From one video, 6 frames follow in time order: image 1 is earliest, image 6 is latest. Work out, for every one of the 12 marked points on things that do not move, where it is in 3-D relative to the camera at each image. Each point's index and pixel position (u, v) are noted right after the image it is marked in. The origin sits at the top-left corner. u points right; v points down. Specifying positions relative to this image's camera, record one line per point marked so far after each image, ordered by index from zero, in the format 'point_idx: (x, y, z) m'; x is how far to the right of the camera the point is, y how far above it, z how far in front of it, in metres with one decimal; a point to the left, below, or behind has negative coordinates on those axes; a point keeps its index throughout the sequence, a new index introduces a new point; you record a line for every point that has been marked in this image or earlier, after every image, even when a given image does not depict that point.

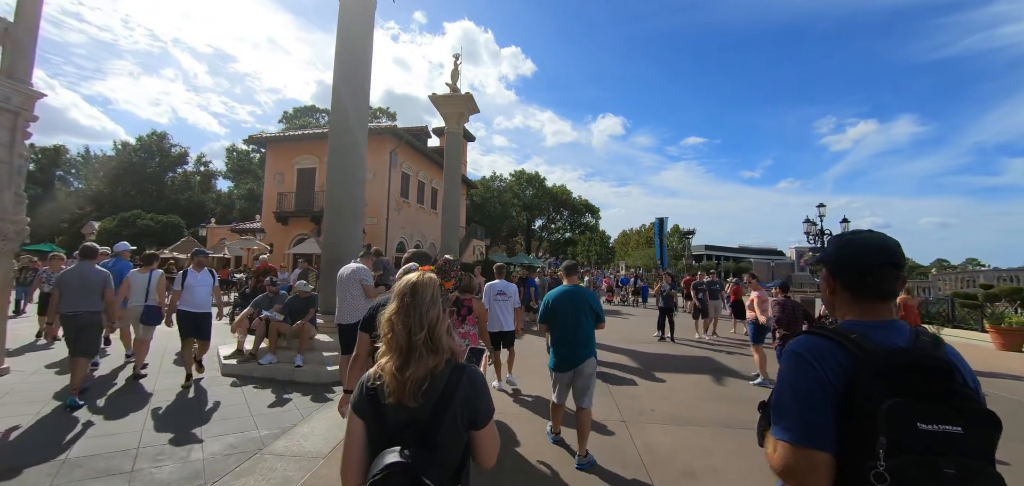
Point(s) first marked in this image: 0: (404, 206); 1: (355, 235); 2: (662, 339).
0: (-5.2, +1.8, +20.1) m
1: (-2.6, +0.1, +7.1) m
2: (+4.0, -2.6, +10.7) m
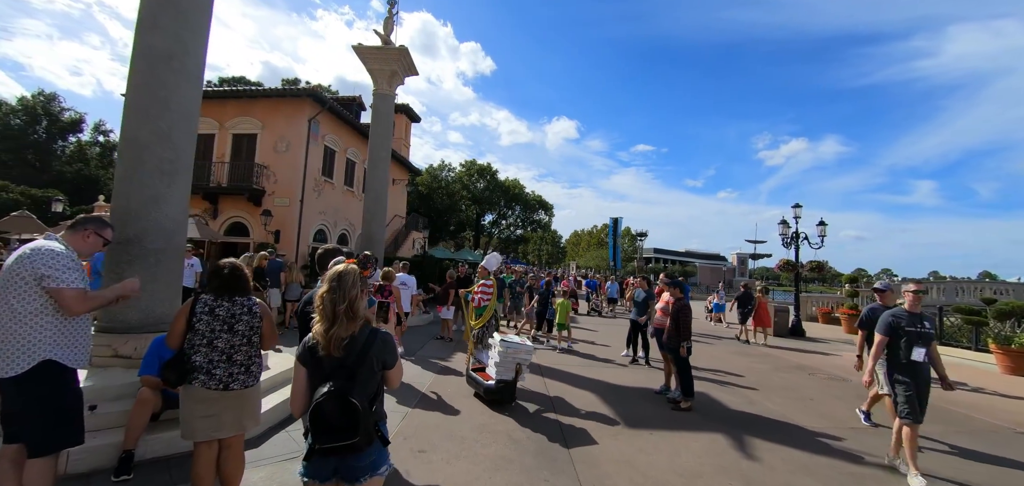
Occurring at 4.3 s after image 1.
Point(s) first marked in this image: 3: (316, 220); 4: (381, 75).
0: (-7.5, +2.3, +16.8) m
1: (-3.5, +0.4, +4.3) m
2: (+2.5, -2.5, +8.6) m
3: (-7.6, +0.9, +16.1) m
4: (-3.8, +5.0, +12.1) m
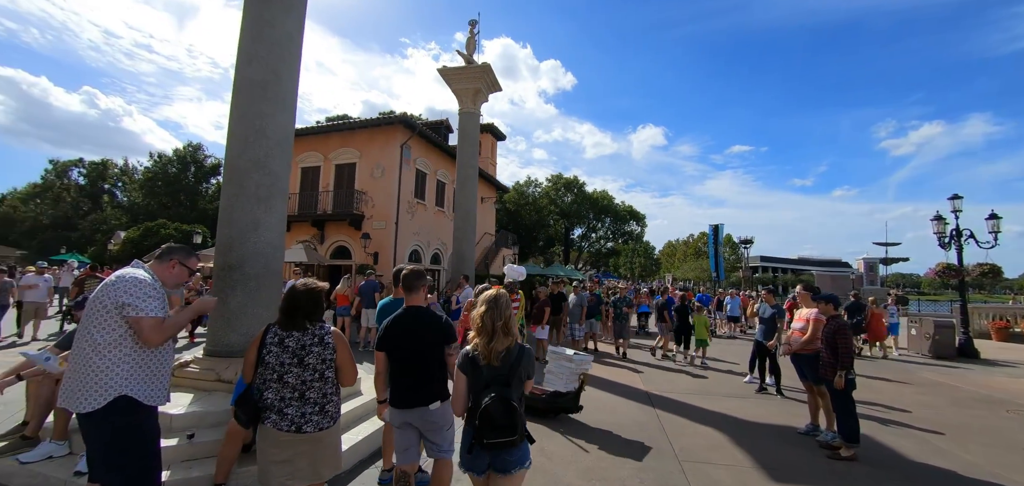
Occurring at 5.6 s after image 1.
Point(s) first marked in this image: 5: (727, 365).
0: (-3.9, +1.5, +17.5) m
1: (-2.5, +0.1, +4.3) m
2: (+4.4, -2.6, +7.2) m
3: (-4.1, +0.1, +16.7) m
4: (-1.3, +4.5, +12.2) m
5: (+5.0, -2.9, +9.5) m
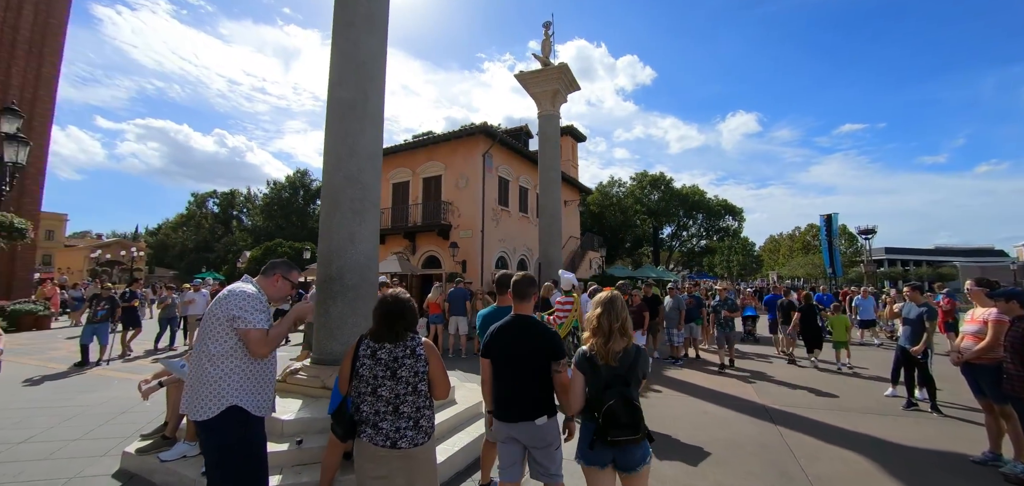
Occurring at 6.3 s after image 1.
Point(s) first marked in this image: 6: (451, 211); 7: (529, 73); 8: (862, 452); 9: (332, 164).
0: (-0.4, +1.2, +17.7) m
1: (-1.6, 0.0, +4.5) m
2: (+5.9, -2.4, +5.9) m
3: (-0.7, -0.2, +17.0) m
4: (+0.9, +4.3, +12.1) m
5: (+6.9, -2.7, +8.0) m
6: (-2.5, +1.3, +16.6) m
7: (+0.4, +5.0, +12.1) m
8: (+3.8, -2.3, +4.4) m
9: (-2.0, +0.9, +4.6) m
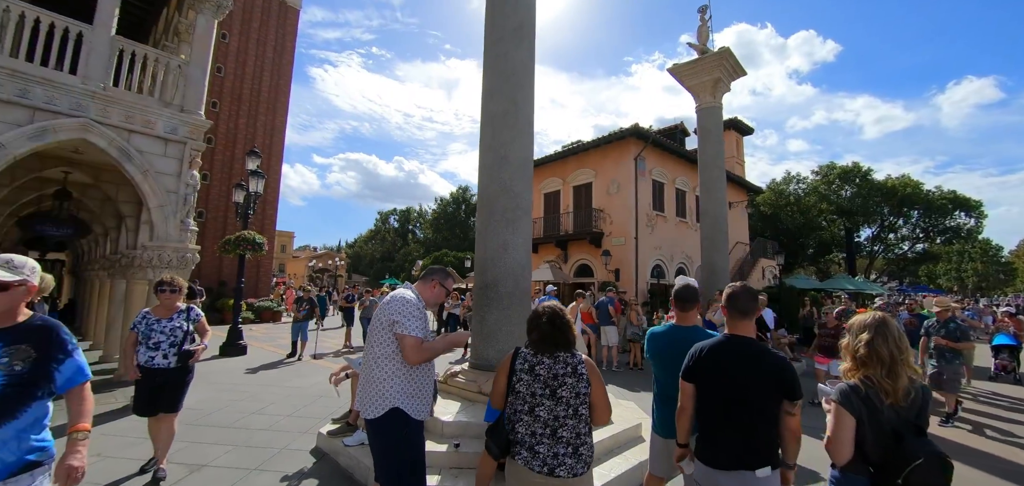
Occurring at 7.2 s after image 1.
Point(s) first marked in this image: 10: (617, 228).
0: (+5.8, +0.9, +16.4) m
1: (0.0, -0.1, +4.5) m
2: (+7.5, -2.3, +3.1) m
3: (+5.3, -0.5, +15.8) m
4: (+5.0, +4.2, +10.8) m
5: (+9.3, -2.6, +4.7) m
6: (+3.5, +1.0, +16.2) m
7: (+4.6, +4.9, +11.0) m
8: (+5.1, -2.2, +2.4) m
9: (-0.4, +0.8, +4.8) m
10: (+3.9, +0.6, +15.7) m
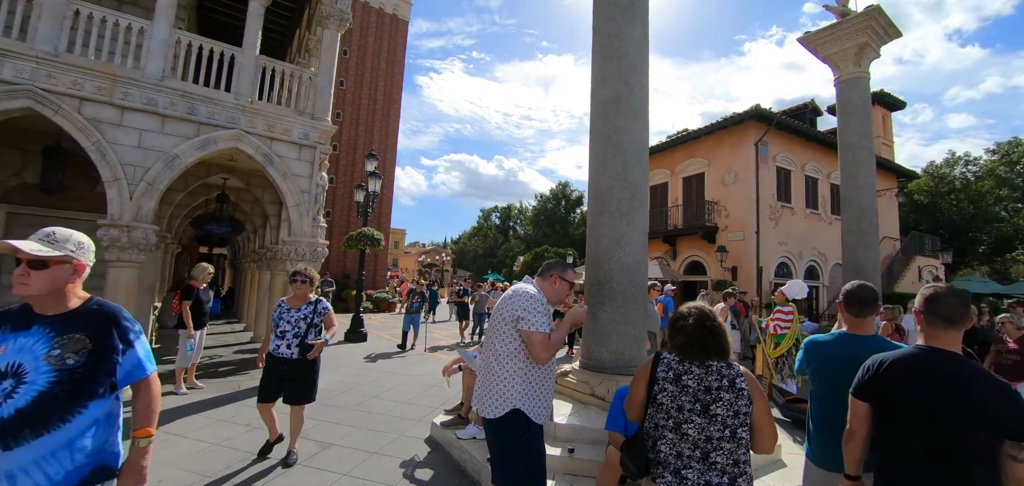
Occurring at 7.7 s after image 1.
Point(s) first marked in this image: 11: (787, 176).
0: (+9.6, +1.1, +14.4) m
1: (+1.1, 0.0, +4.2) m
2: (+8.1, -2.2, +1.1) m
3: (+9.0, -0.3, +13.9) m
4: (+7.4, +4.3, +9.1) m
5: (+10.2, -2.4, +2.2) m
6: (+7.2, +1.2, +14.7) m
7: (+7.0, +5.0, +9.4) m
8: (+5.6, -2.1, +1.0) m
9: (+0.8, +0.9, +4.5) m
10: (+7.5, +0.8, +14.1) m
11: (+9.8, +2.5, +14.7) m
